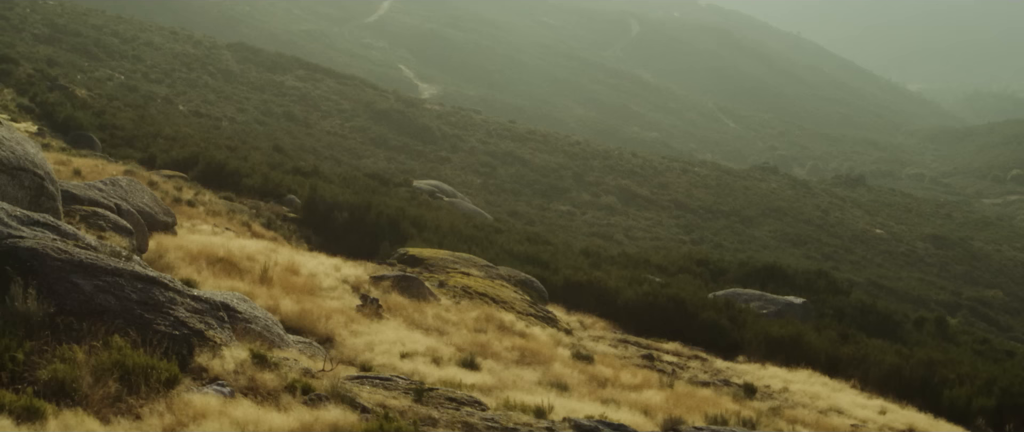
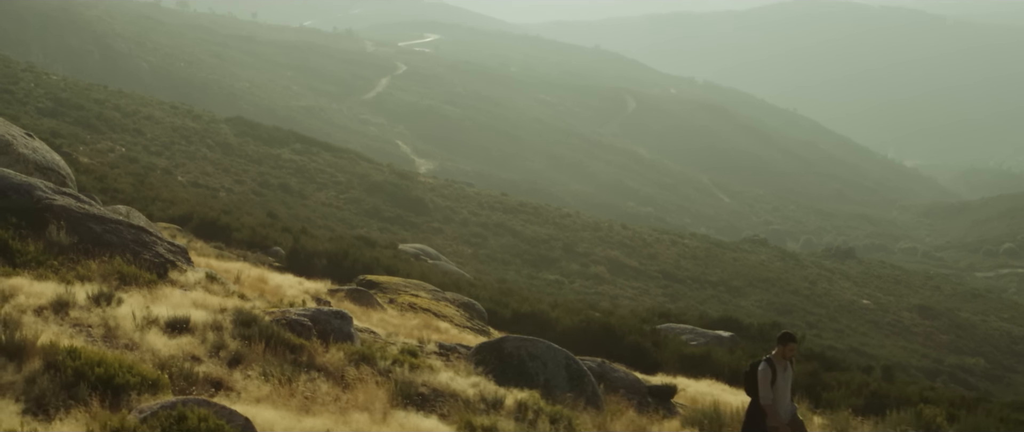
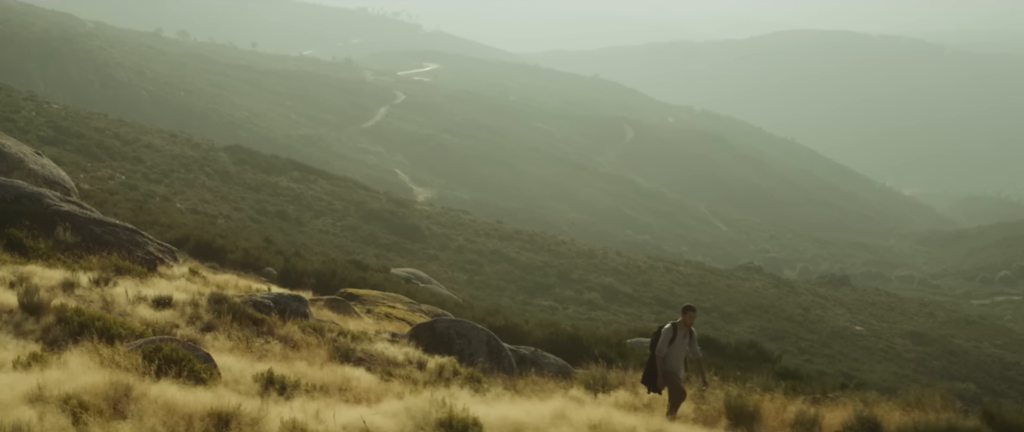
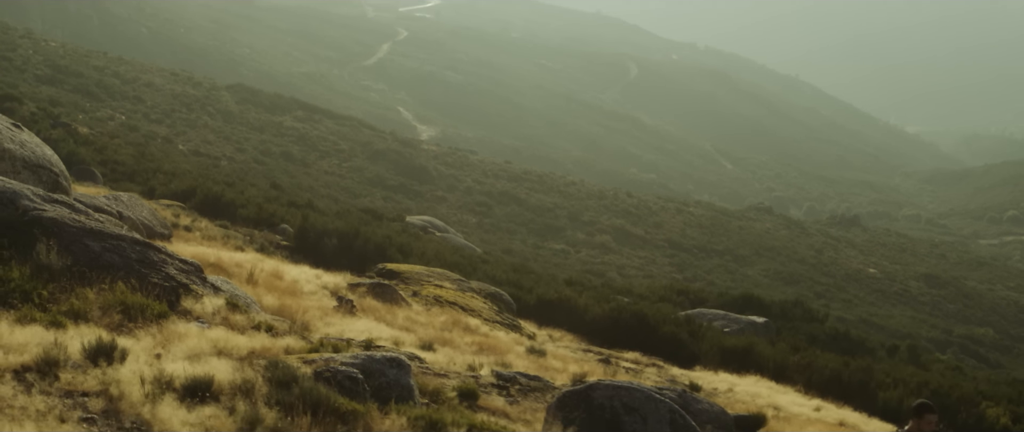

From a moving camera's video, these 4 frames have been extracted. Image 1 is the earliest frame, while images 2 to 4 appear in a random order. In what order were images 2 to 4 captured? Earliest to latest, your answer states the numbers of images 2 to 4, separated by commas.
4, 2, 3
